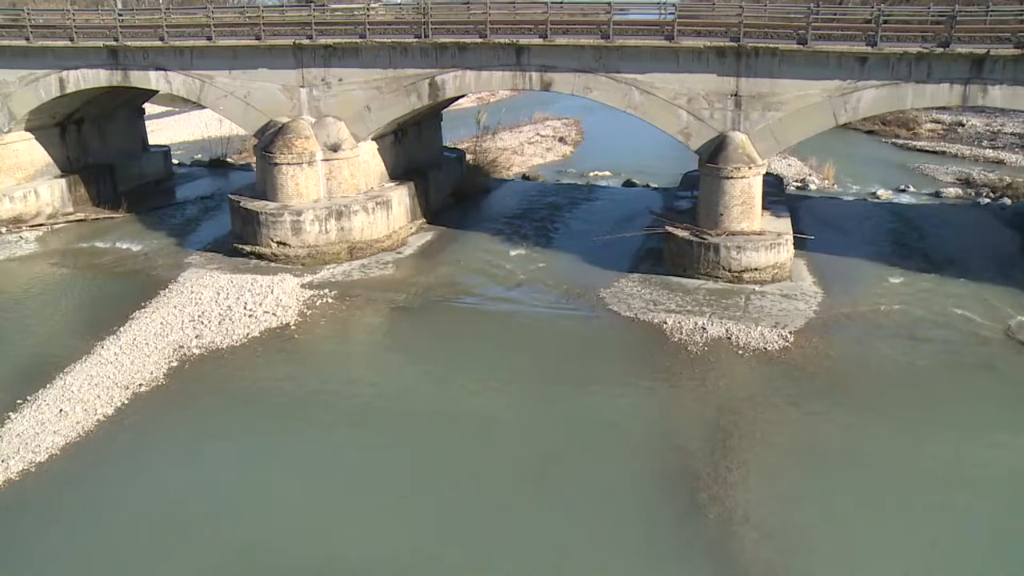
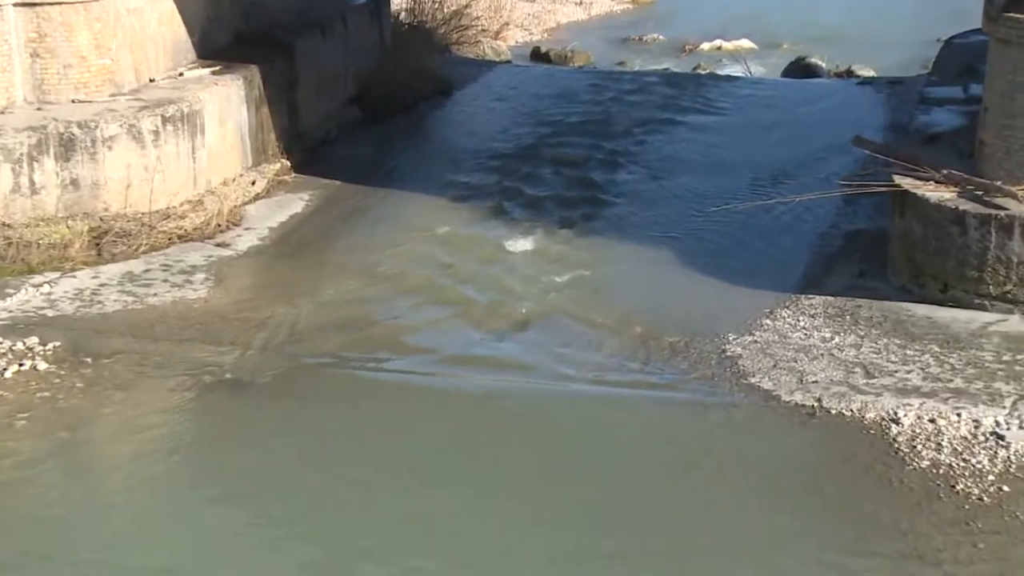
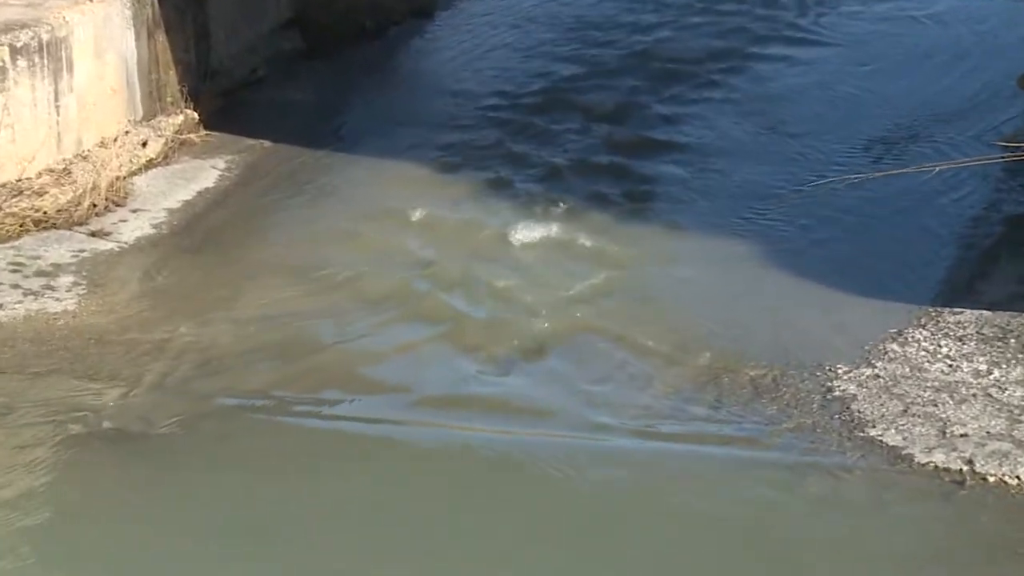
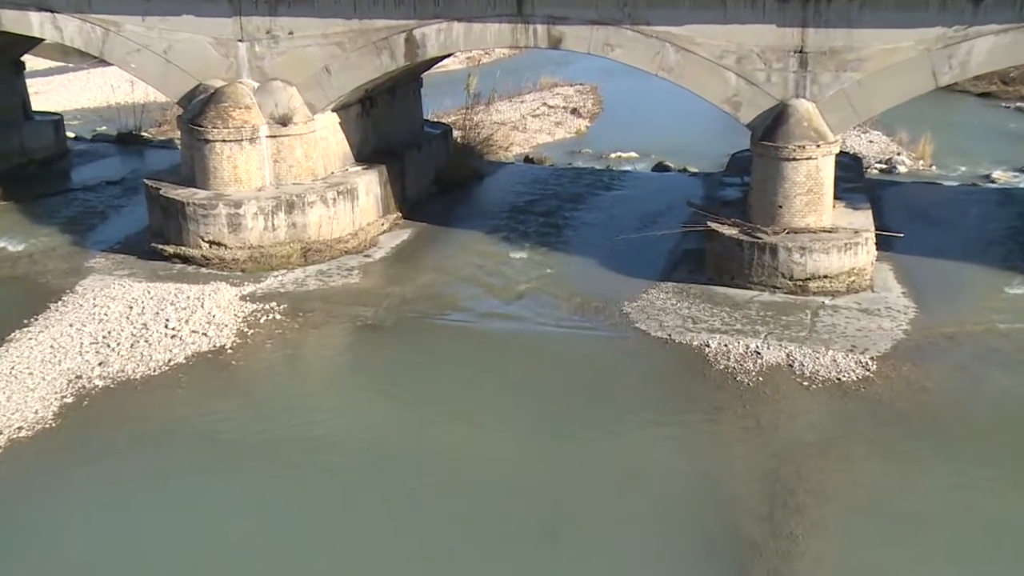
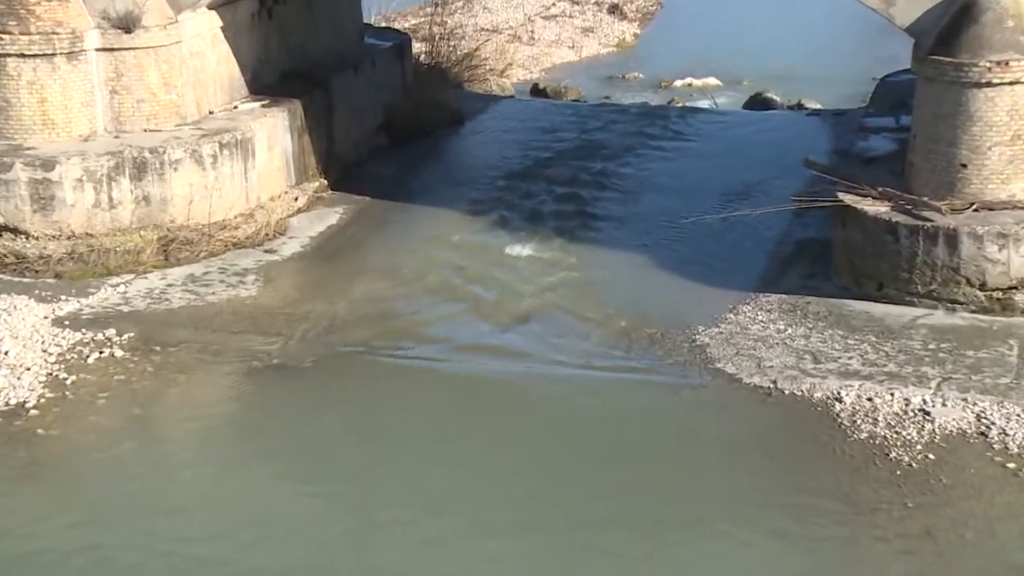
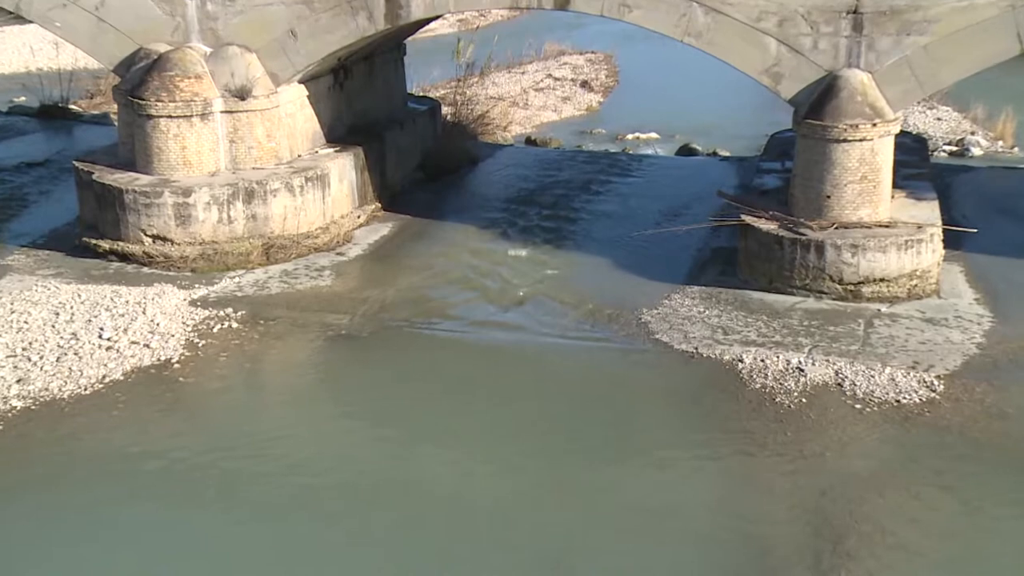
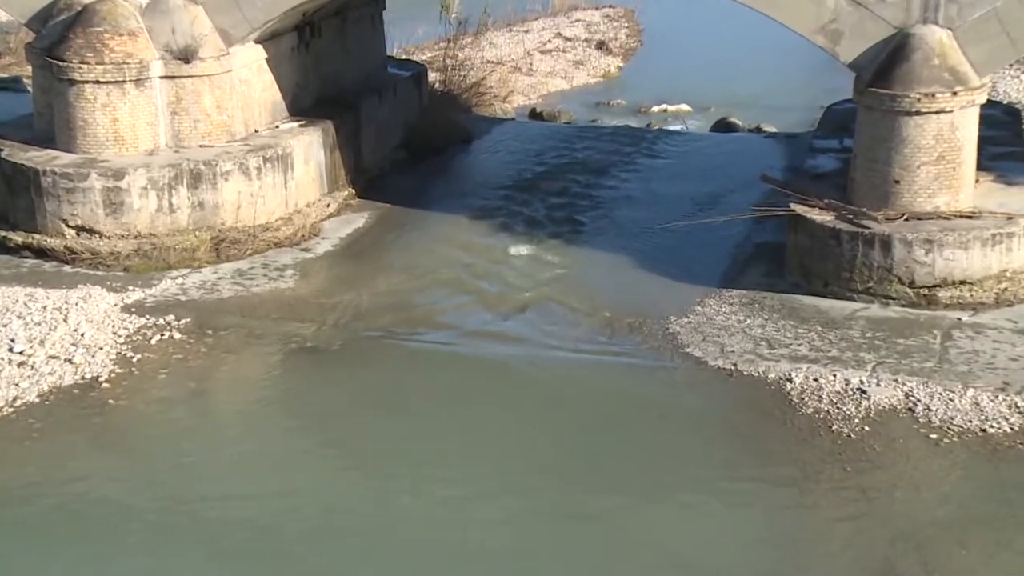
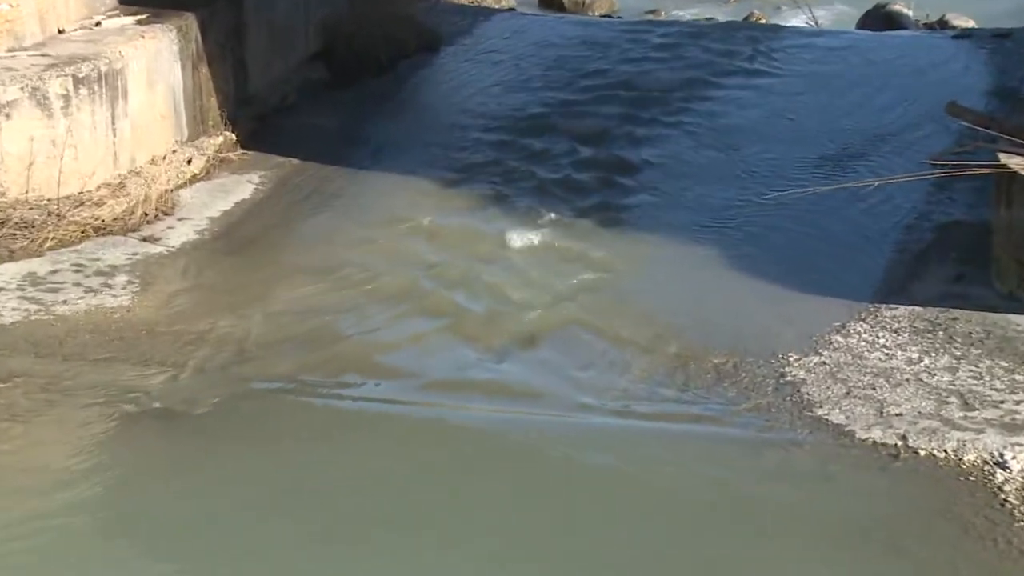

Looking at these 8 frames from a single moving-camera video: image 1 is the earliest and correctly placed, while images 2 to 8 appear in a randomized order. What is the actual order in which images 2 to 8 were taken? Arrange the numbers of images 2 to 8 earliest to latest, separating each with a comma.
4, 6, 7, 5, 2, 8, 3
